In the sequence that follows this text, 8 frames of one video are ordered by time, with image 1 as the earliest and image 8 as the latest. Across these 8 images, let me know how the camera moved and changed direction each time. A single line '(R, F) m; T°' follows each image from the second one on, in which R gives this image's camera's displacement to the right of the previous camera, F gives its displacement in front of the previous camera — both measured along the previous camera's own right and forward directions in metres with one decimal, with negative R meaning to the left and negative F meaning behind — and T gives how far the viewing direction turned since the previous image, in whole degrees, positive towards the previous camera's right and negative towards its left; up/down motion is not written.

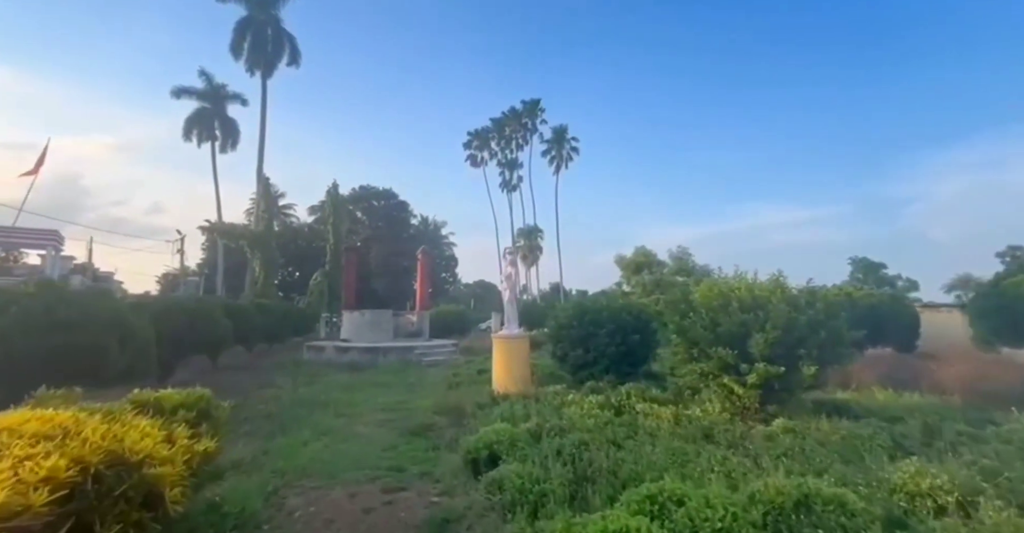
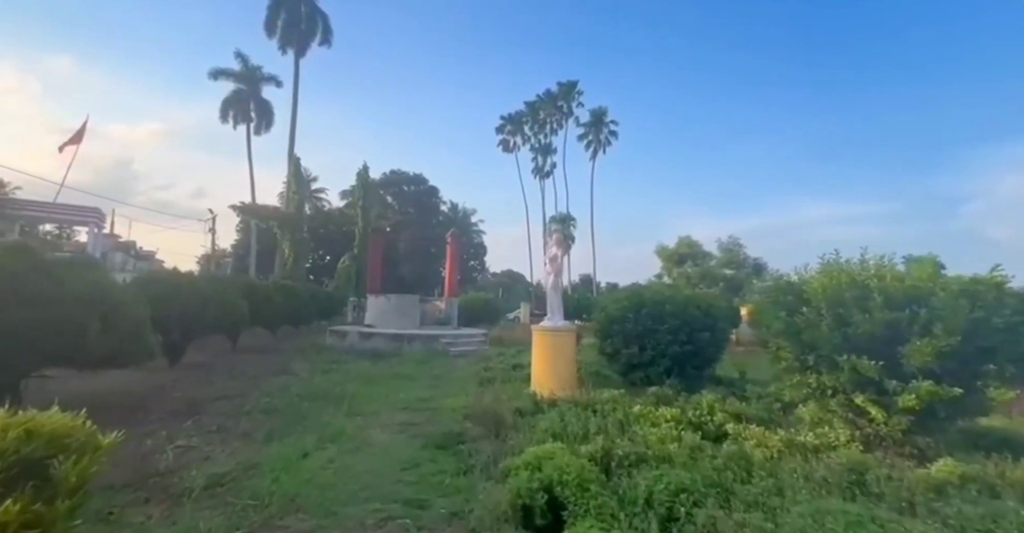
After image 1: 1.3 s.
(-0.3, +1.5) m; -3°
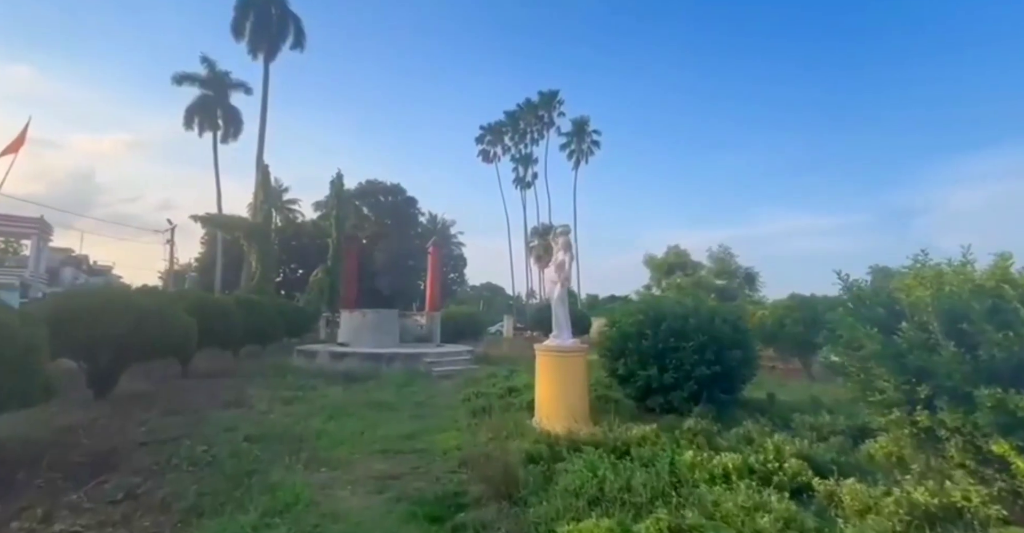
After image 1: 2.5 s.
(-0.3, +1.4) m; +3°
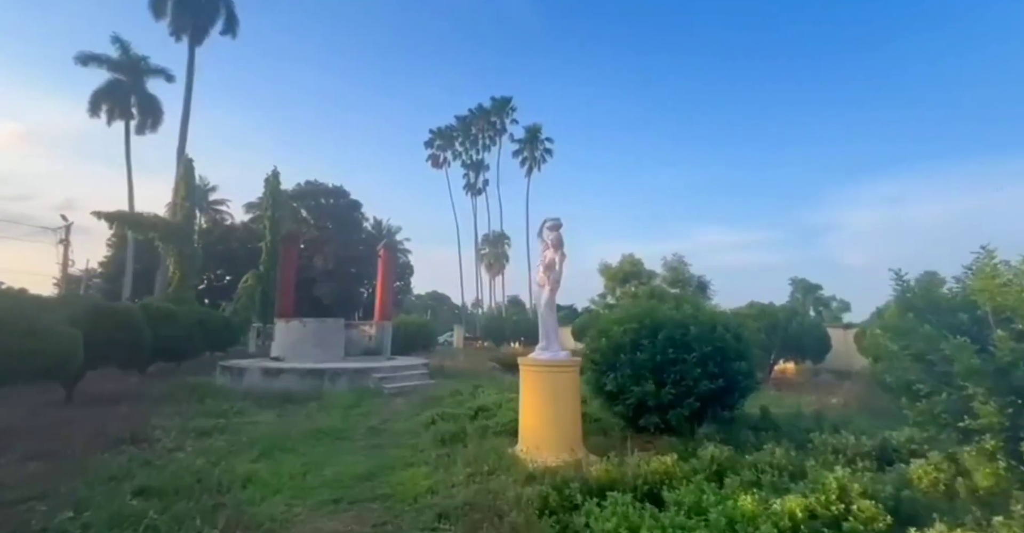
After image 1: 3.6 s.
(-0.5, +1.2) m; +7°
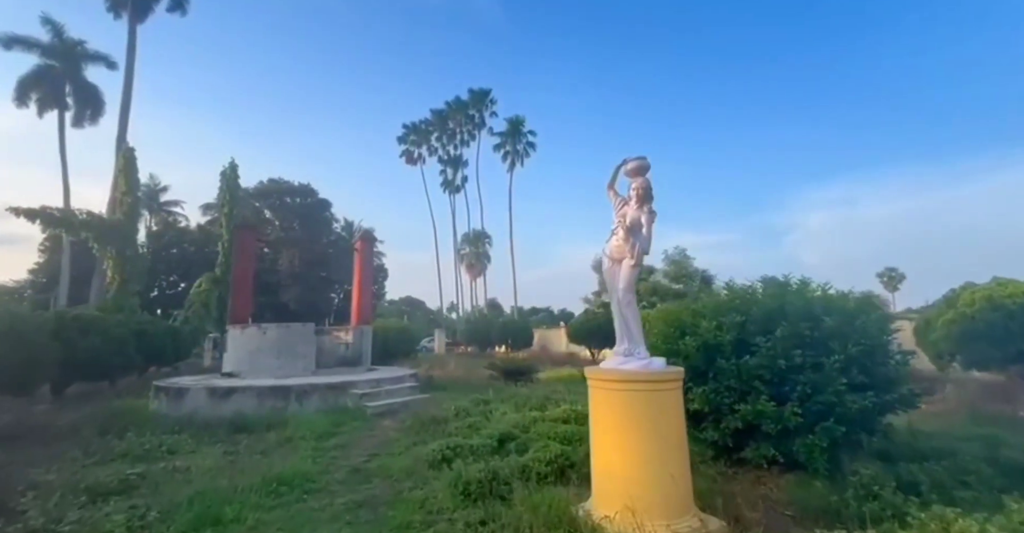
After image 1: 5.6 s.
(-0.8, +2.2) m; +3°
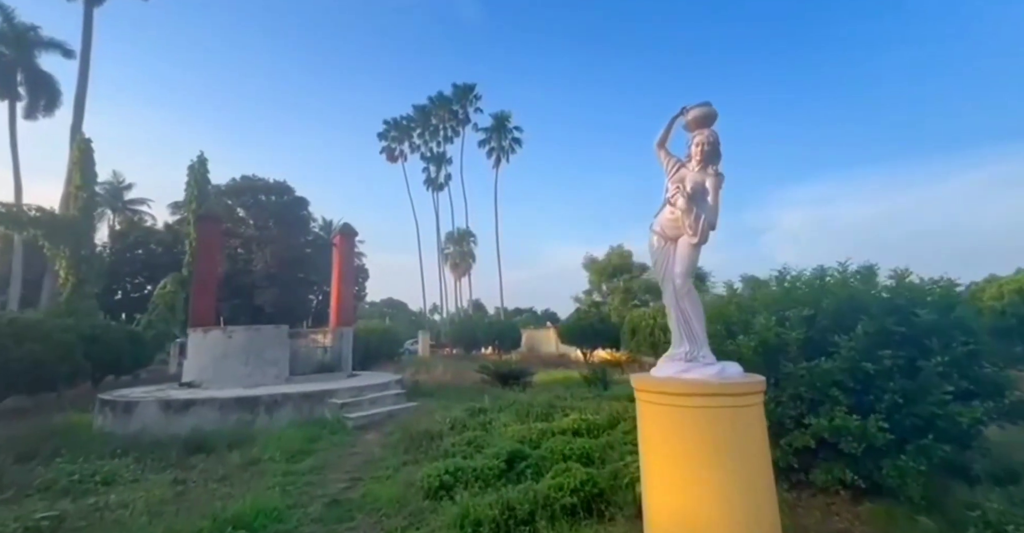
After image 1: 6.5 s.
(-0.3, +1.0) m; +2°
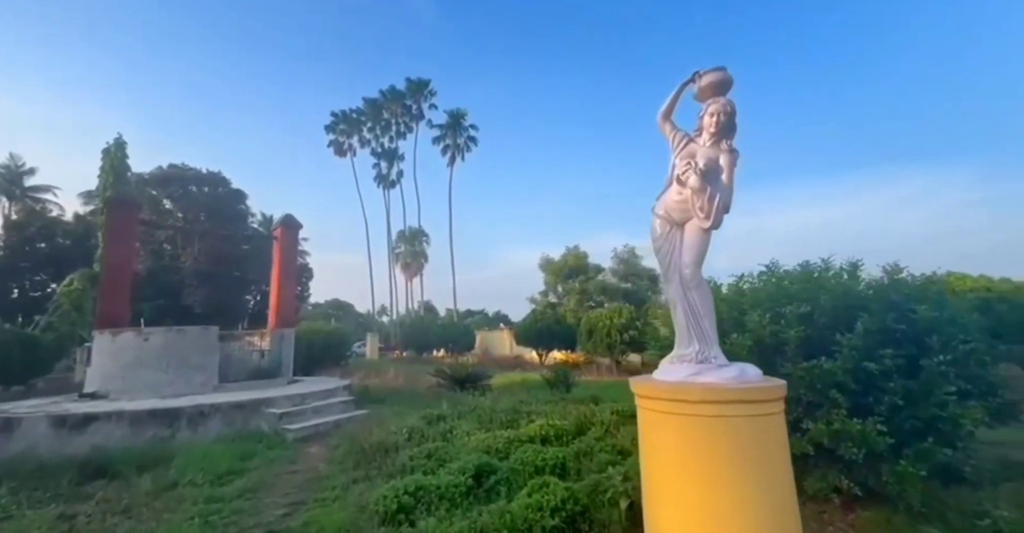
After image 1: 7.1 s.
(-0.2, +0.6) m; +6°
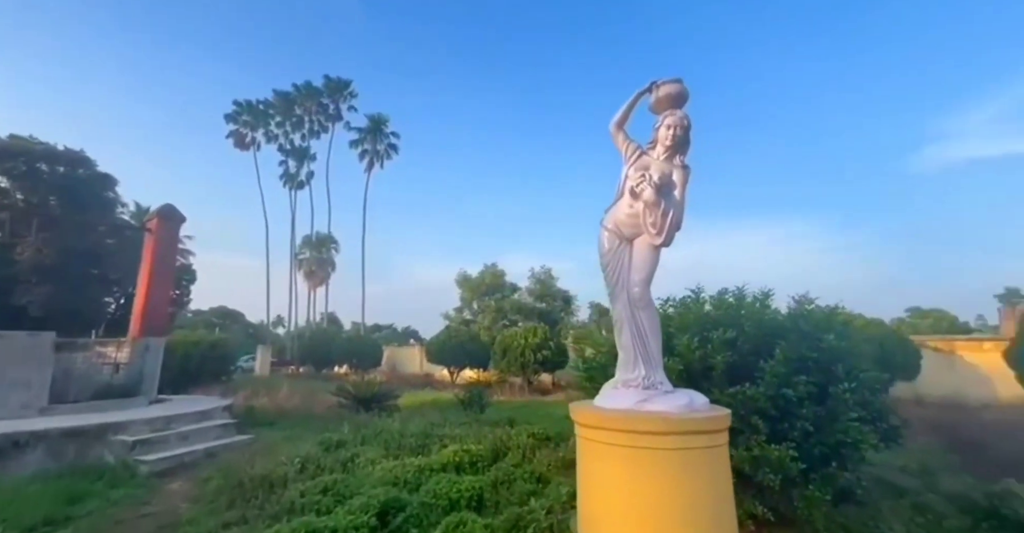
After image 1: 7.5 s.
(-0.1, +0.4) m; +11°
